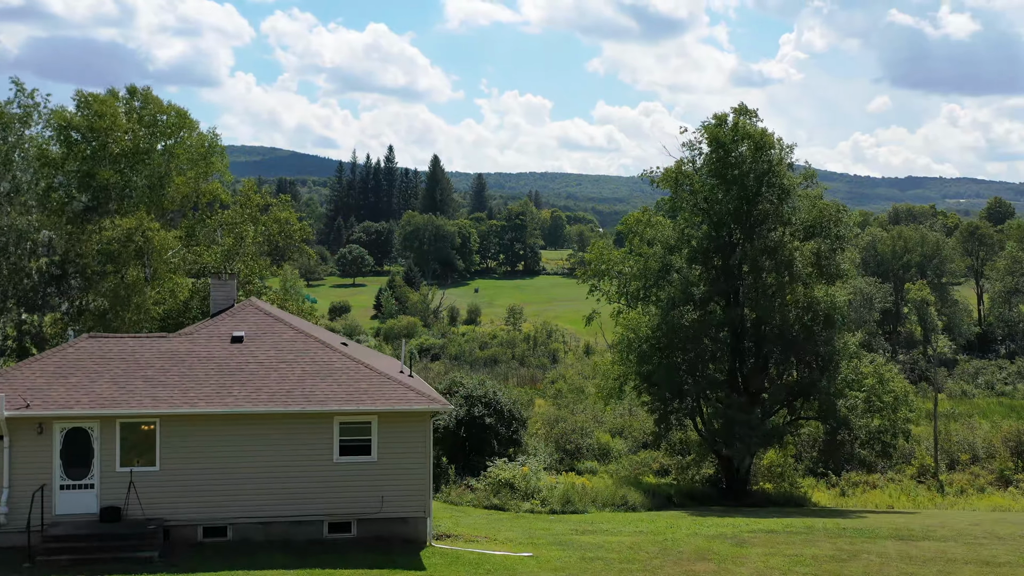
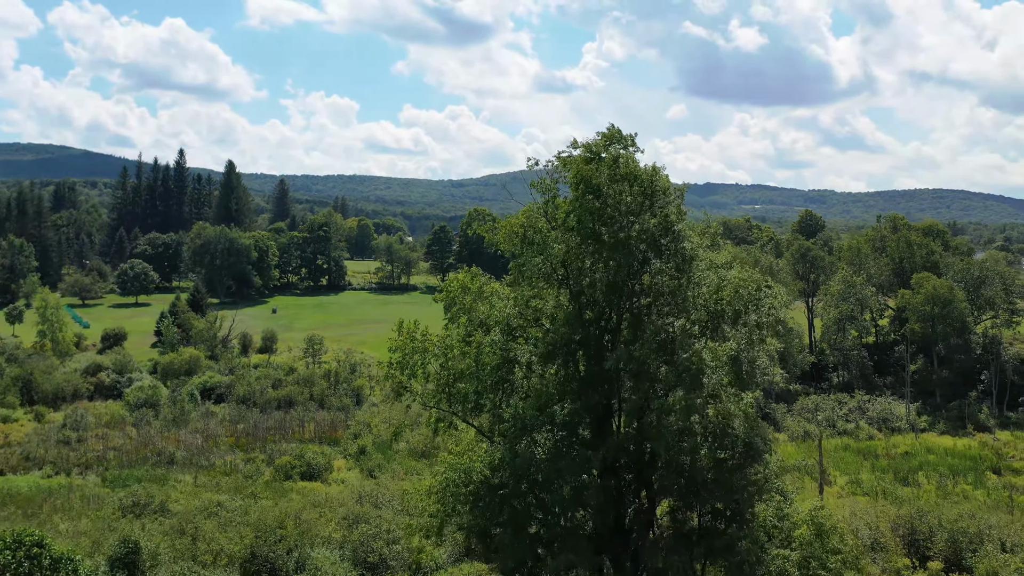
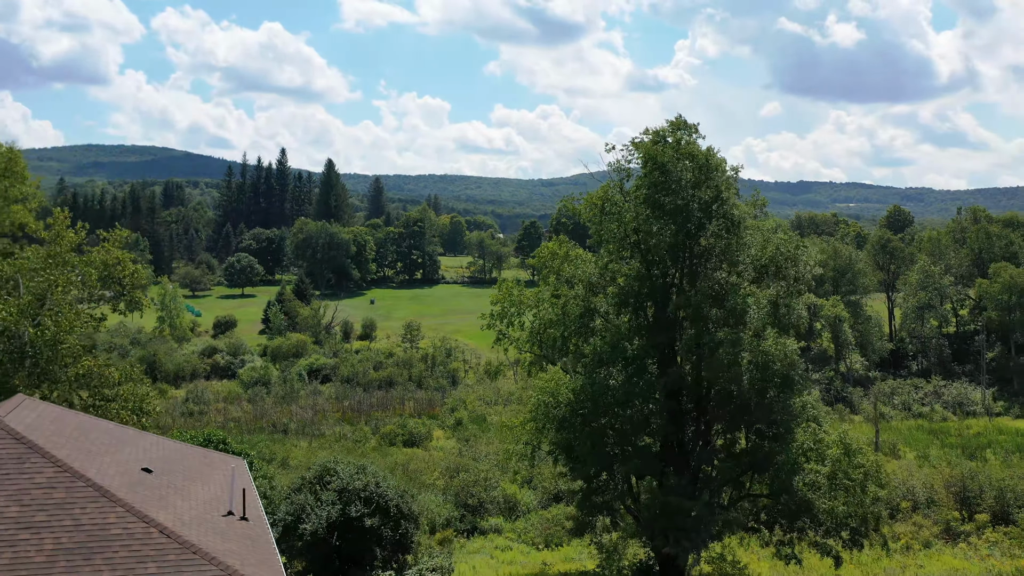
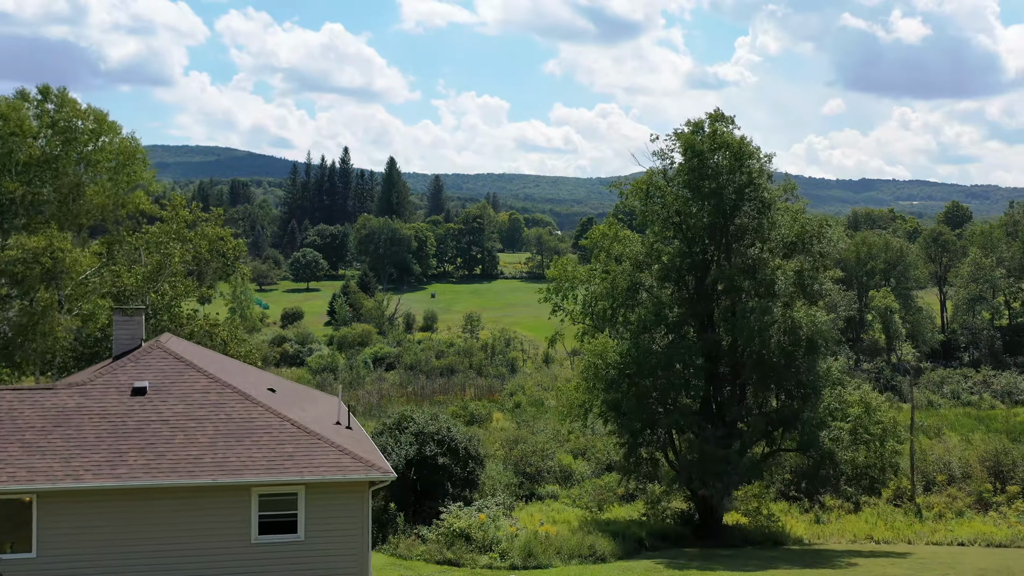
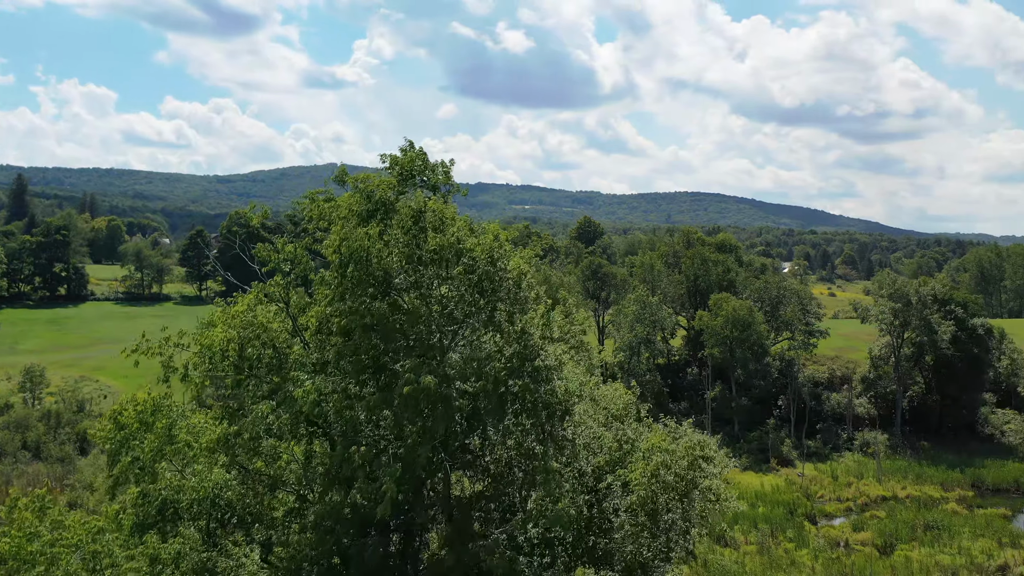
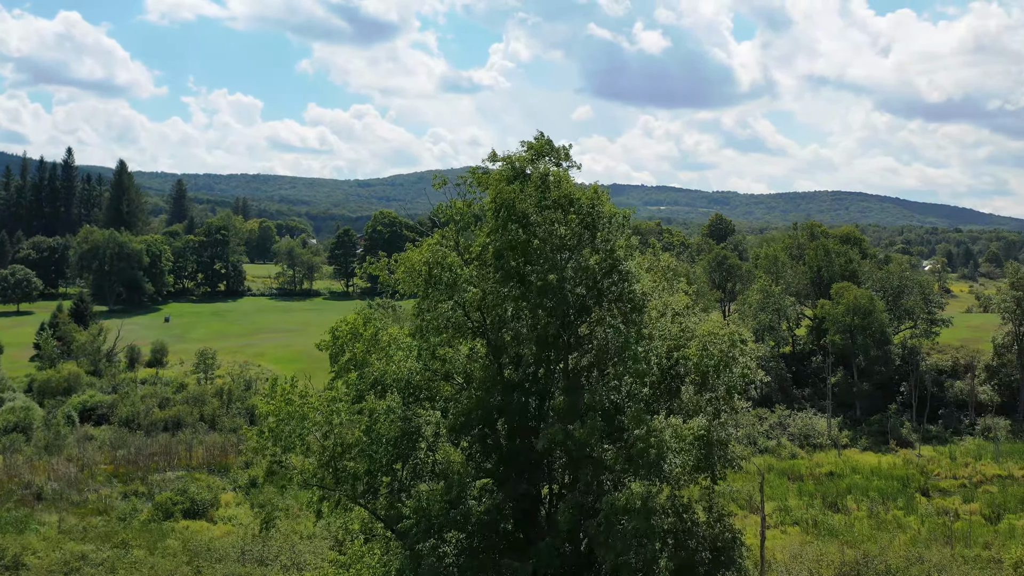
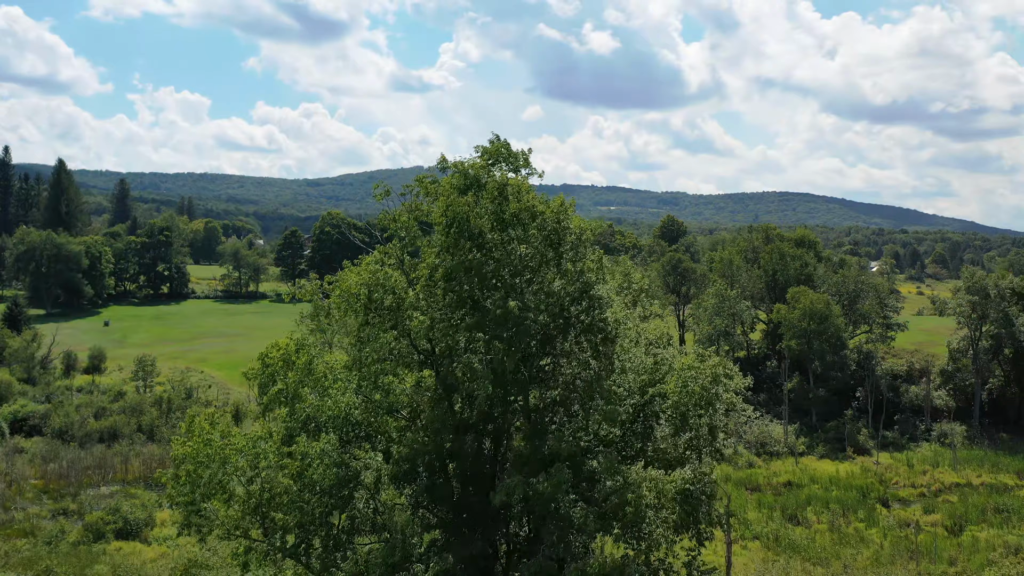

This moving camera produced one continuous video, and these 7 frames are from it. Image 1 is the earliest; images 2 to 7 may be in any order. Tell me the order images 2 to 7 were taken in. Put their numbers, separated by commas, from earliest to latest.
4, 3, 2, 6, 7, 5
